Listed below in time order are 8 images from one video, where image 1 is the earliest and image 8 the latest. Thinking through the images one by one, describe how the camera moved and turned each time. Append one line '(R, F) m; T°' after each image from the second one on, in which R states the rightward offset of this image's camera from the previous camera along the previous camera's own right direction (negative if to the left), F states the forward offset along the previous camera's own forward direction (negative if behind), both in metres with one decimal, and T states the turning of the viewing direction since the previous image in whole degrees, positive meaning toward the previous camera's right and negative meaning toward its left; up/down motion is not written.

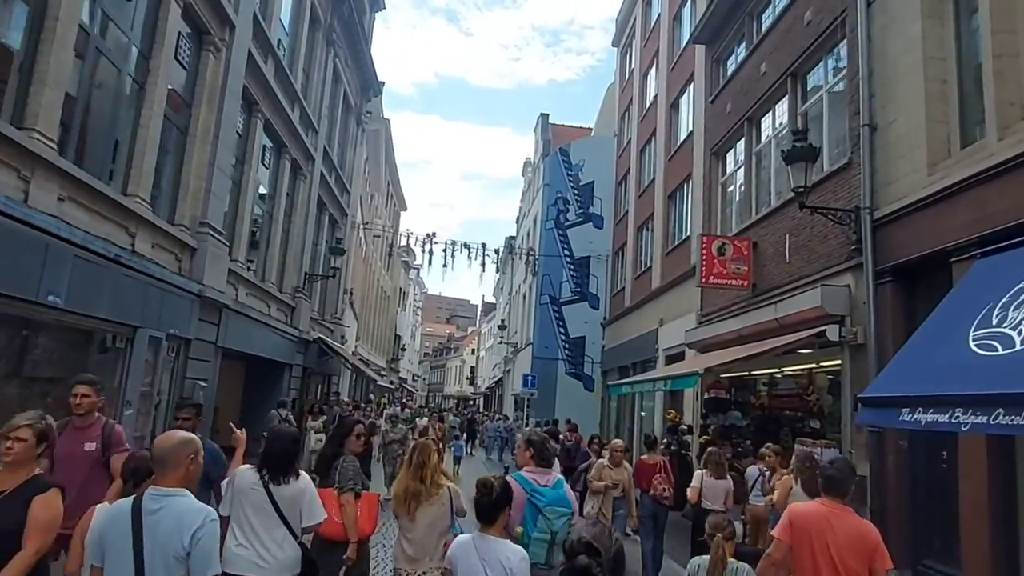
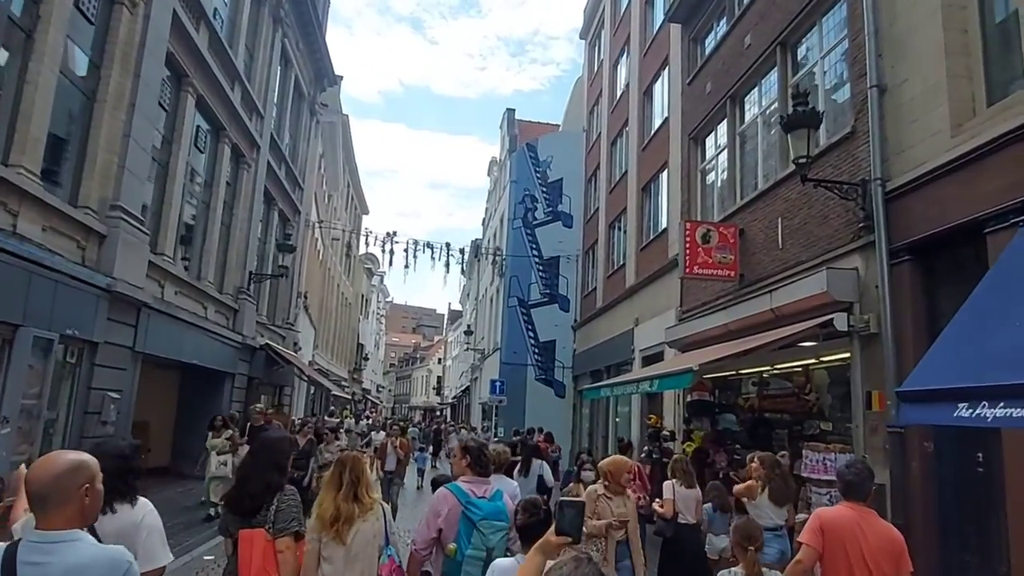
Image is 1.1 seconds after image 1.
(0.0, +1.4) m; +3°
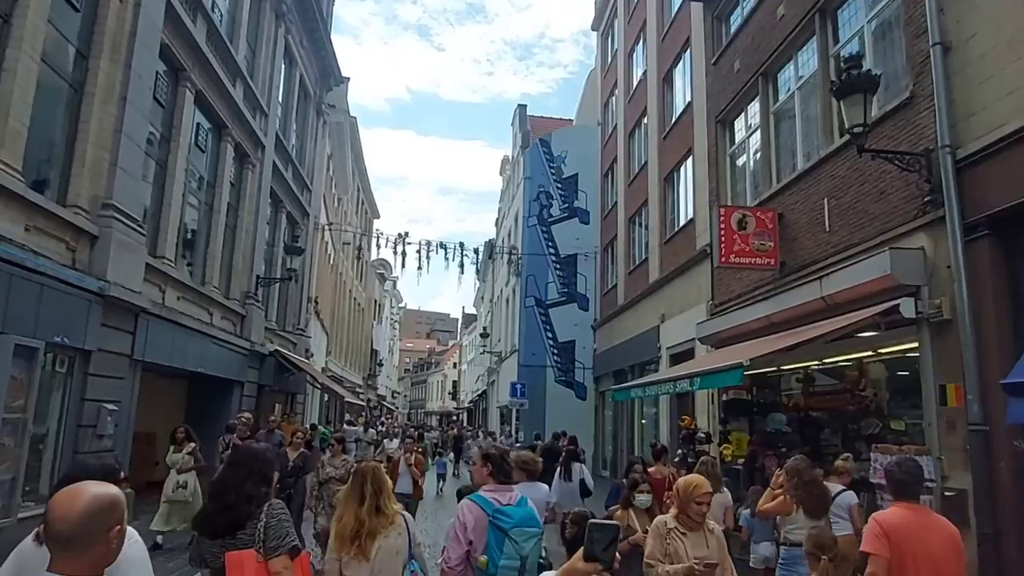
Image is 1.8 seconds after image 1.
(-0.2, +0.8) m; -1°
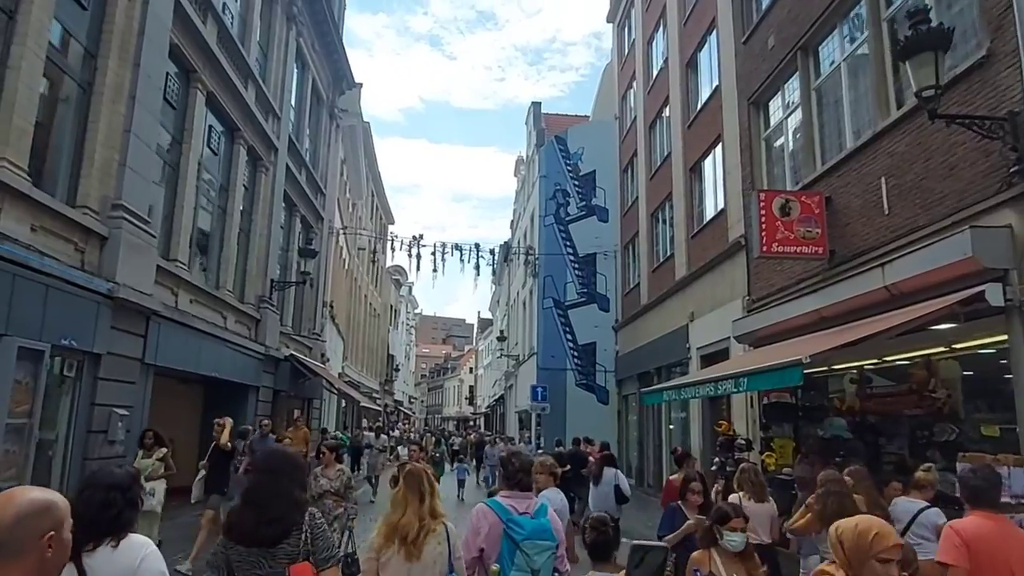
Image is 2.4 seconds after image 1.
(-0.1, +0.5) m; -1°
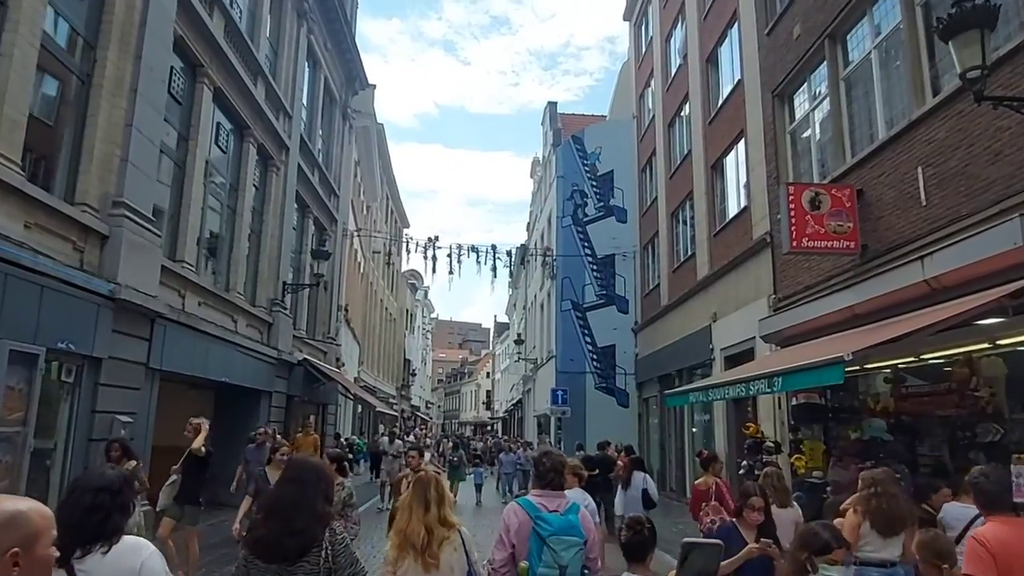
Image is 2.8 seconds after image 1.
(0.0, +0.5) m; -2°
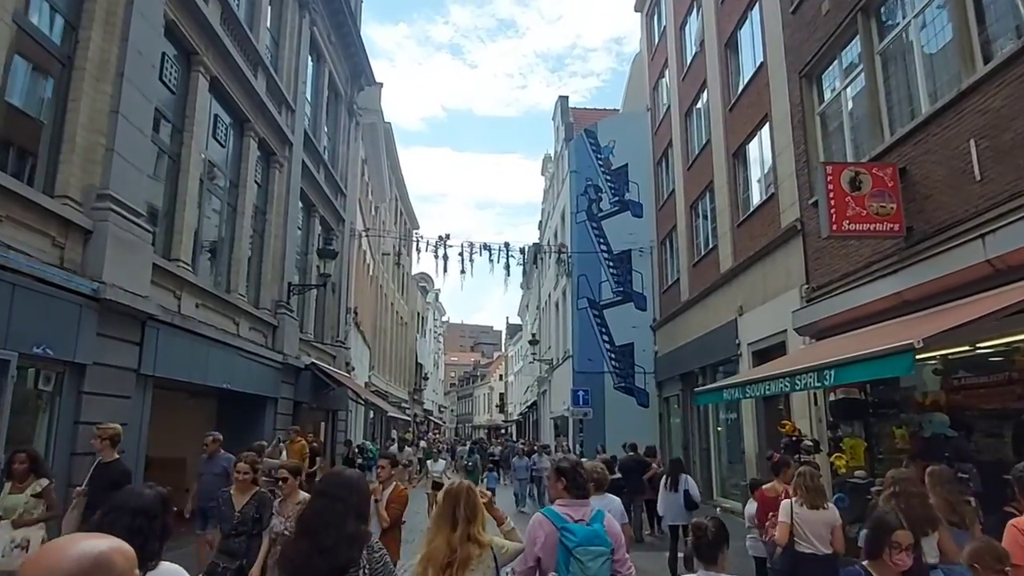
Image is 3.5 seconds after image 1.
(-0.1, +0.8) m; -1°
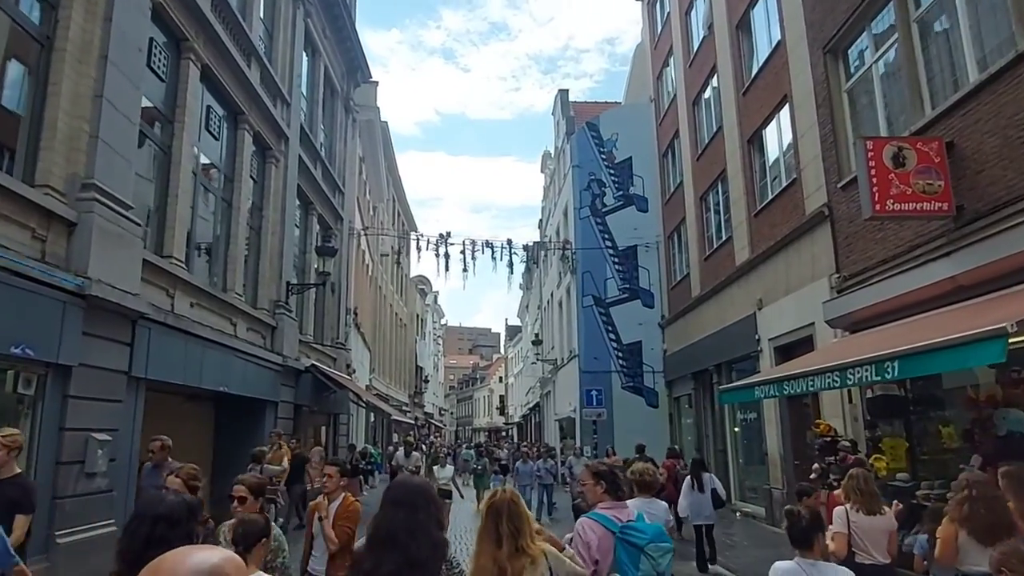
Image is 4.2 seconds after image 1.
(-0.3, +0.6) m; 0°
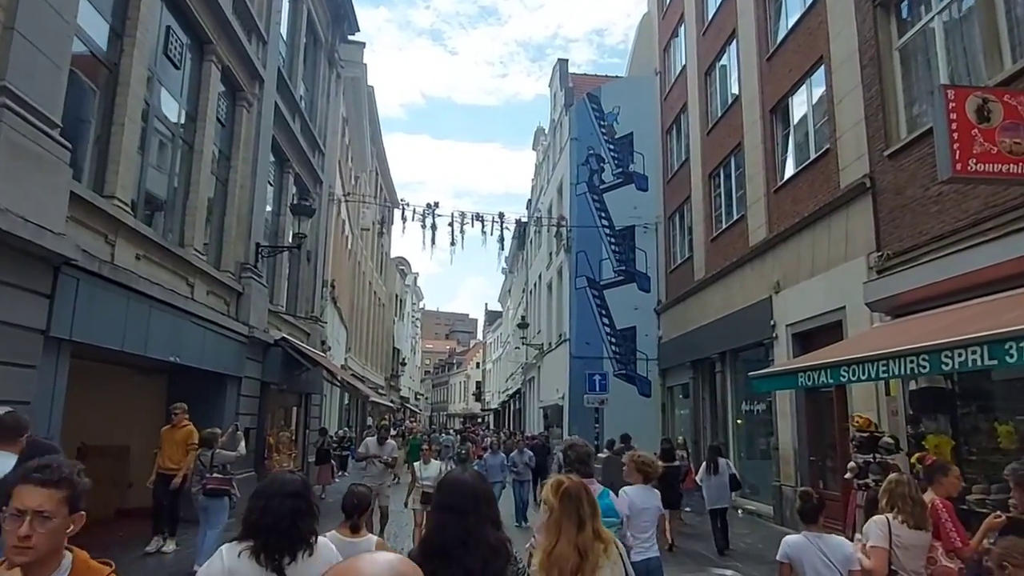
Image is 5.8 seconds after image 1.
(-0.4, +1.4) m; +2°
